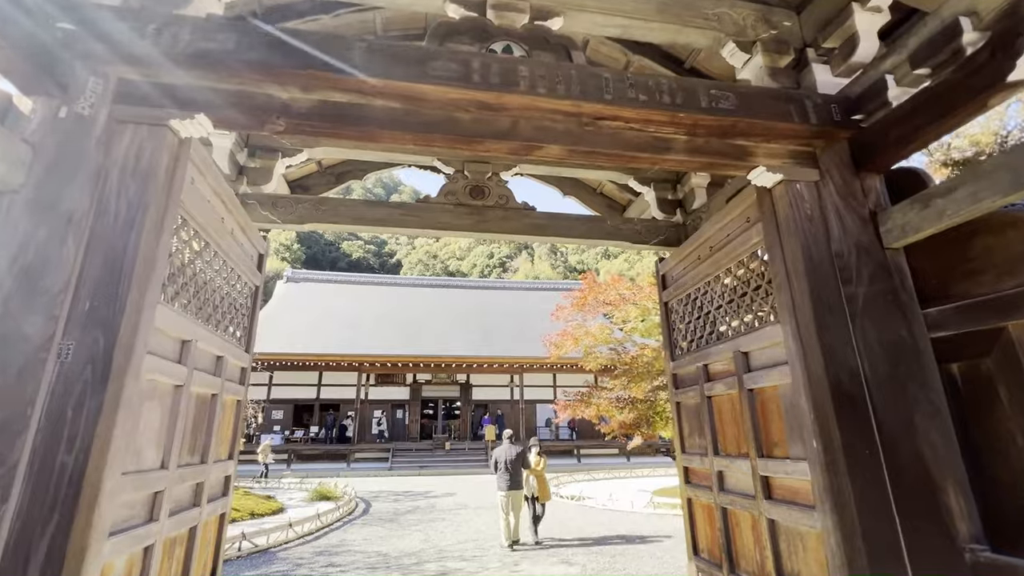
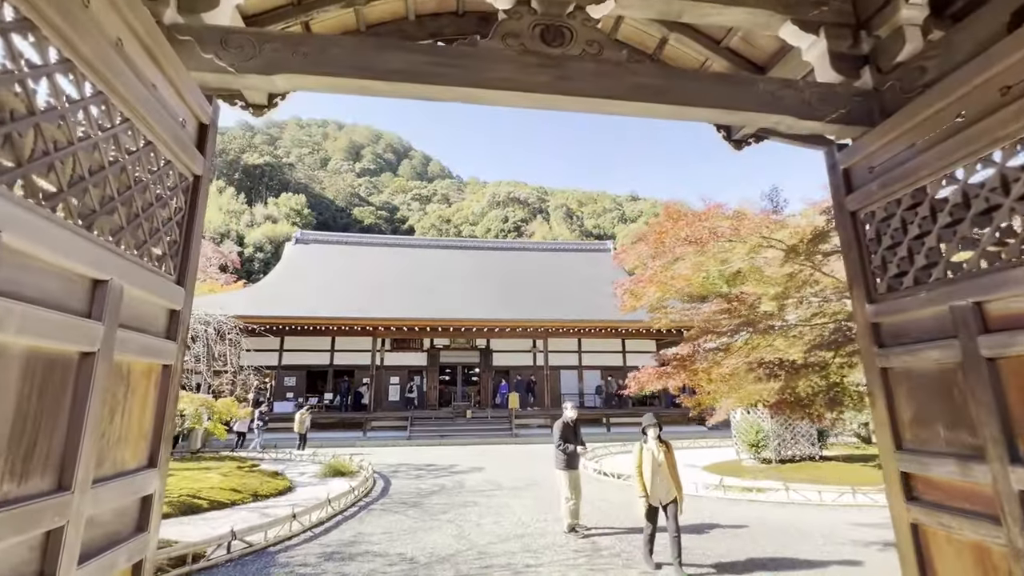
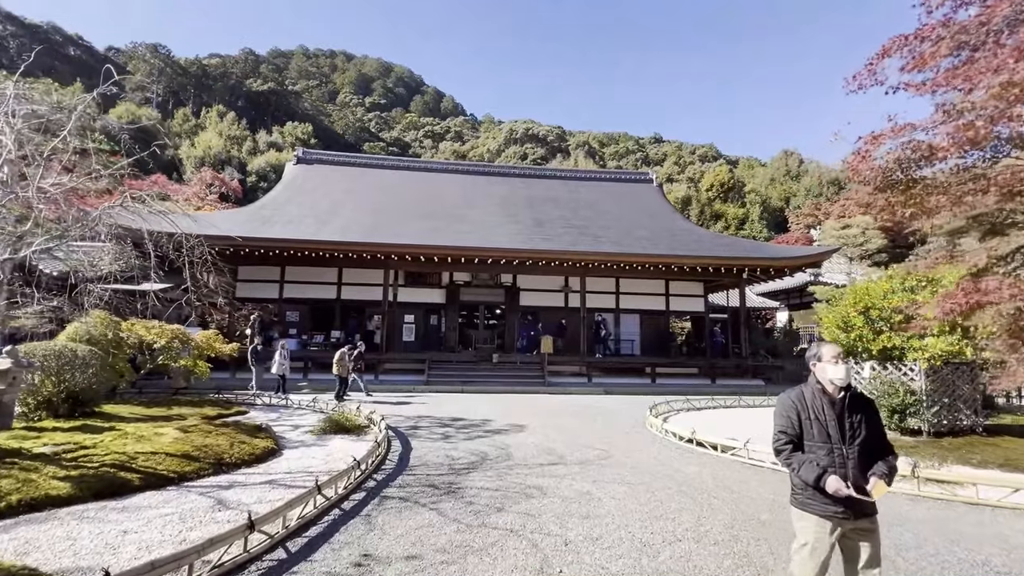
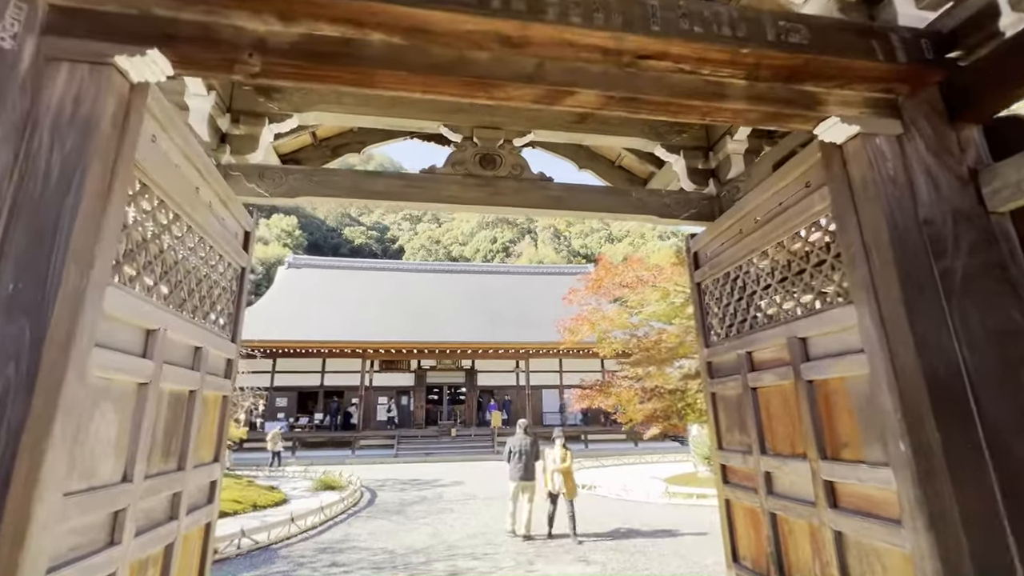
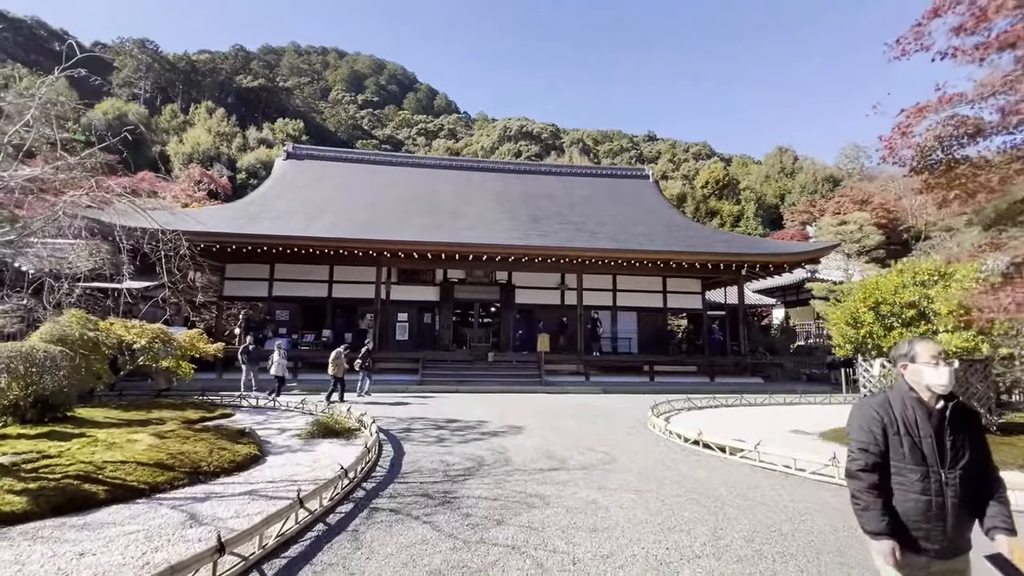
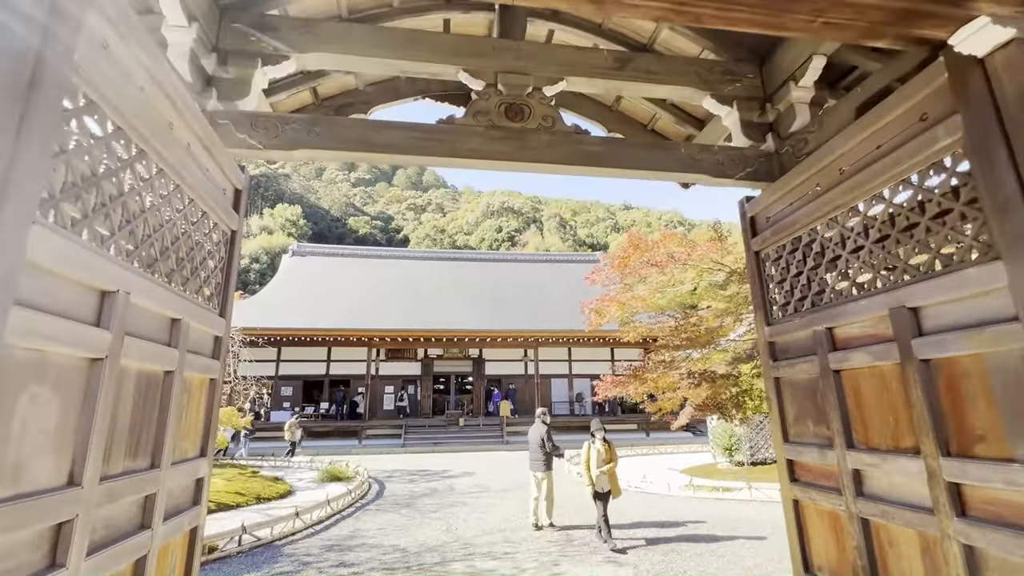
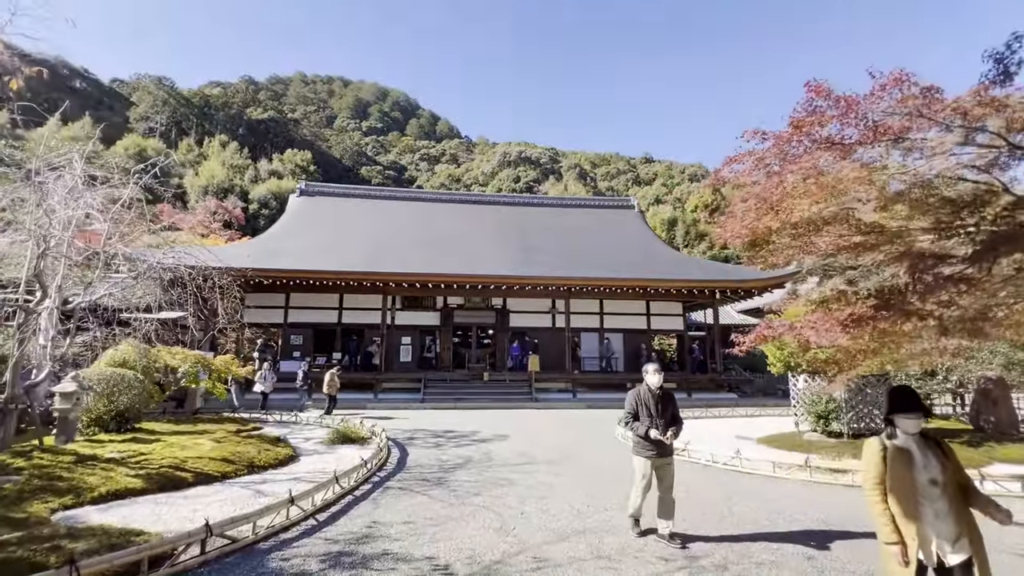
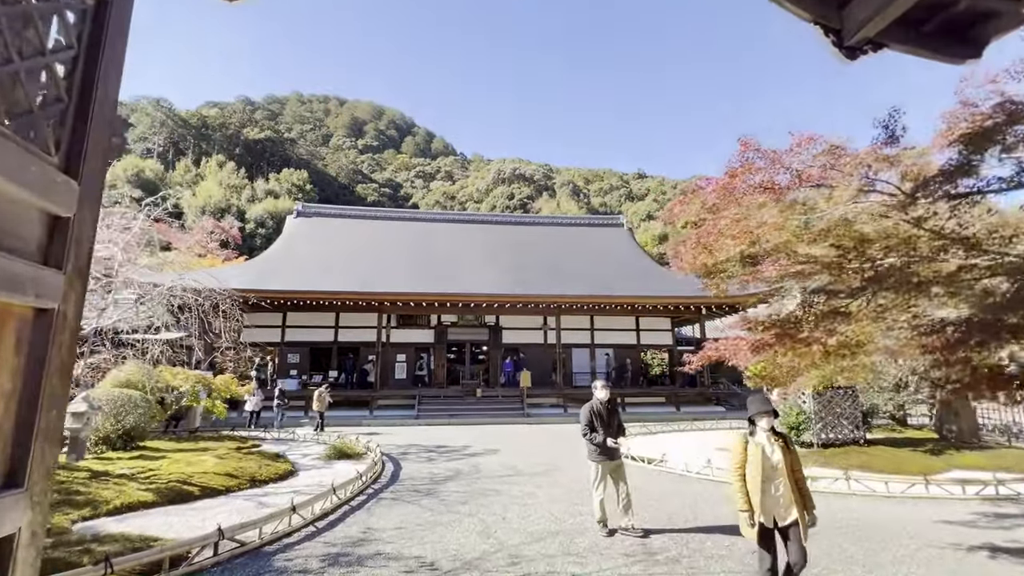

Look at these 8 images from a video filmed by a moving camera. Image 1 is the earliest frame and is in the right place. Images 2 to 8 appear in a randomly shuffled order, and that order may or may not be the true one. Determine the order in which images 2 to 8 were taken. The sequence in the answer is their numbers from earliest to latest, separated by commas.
4, 6, 2, 8, 7, 3, 5
